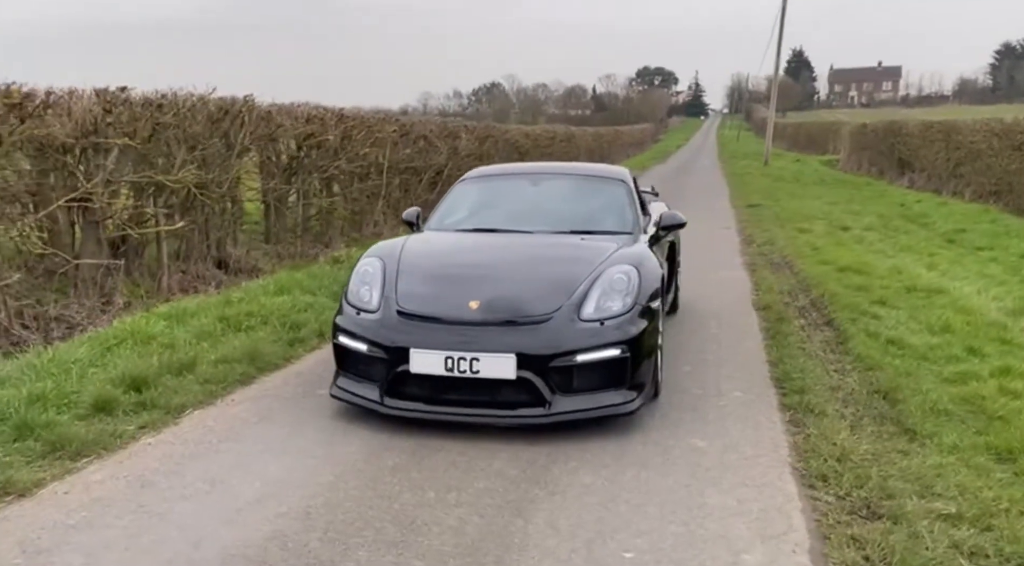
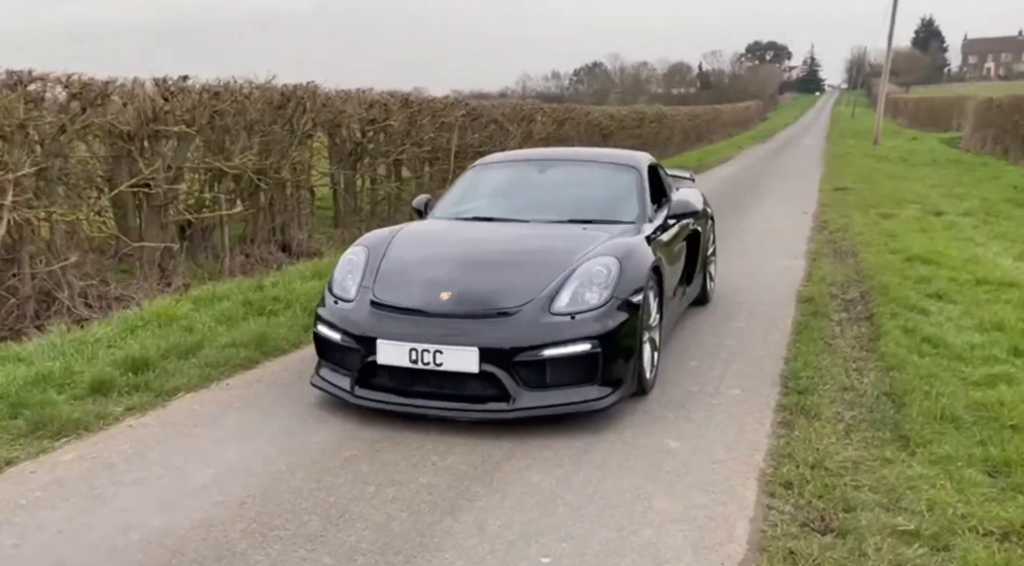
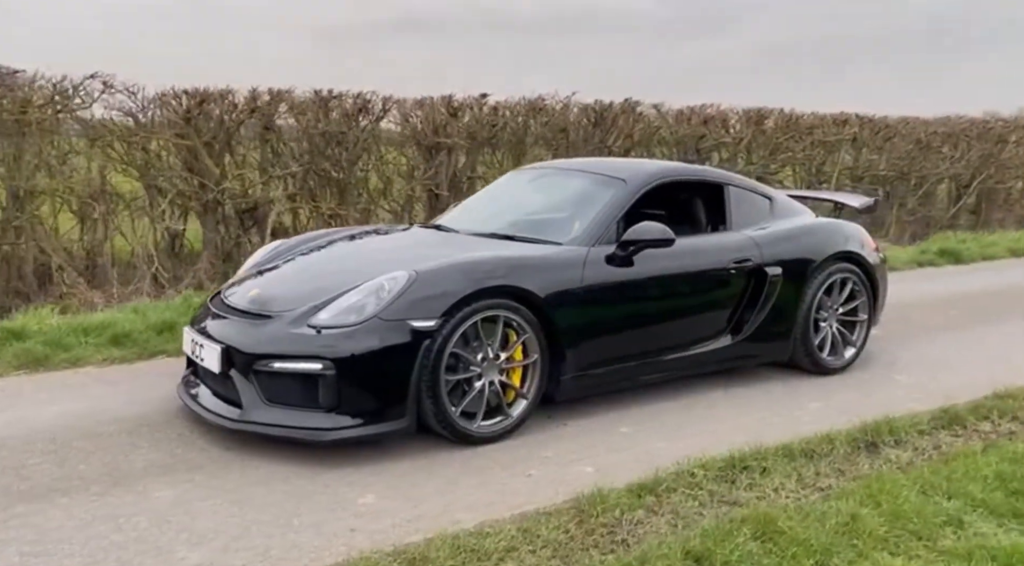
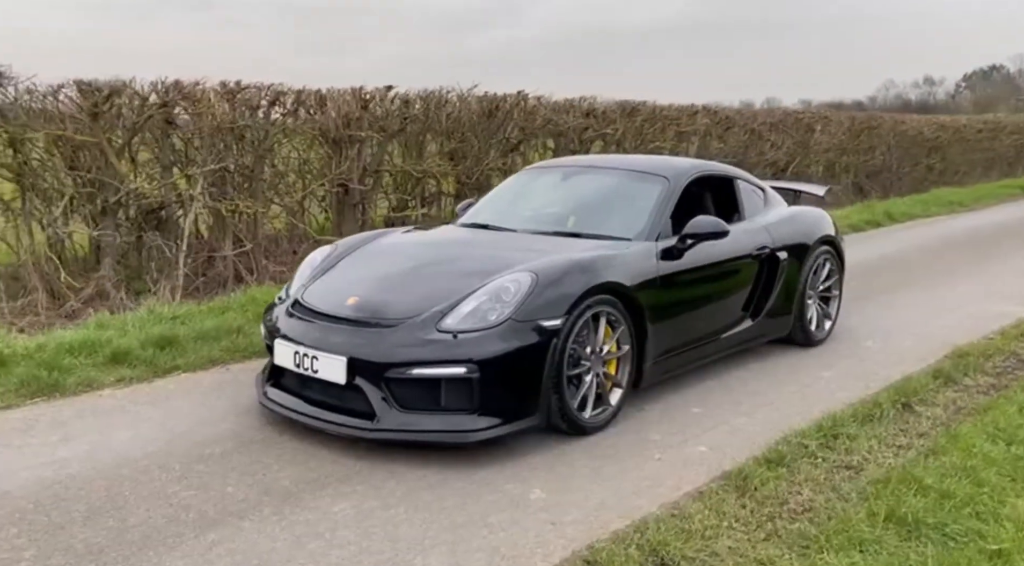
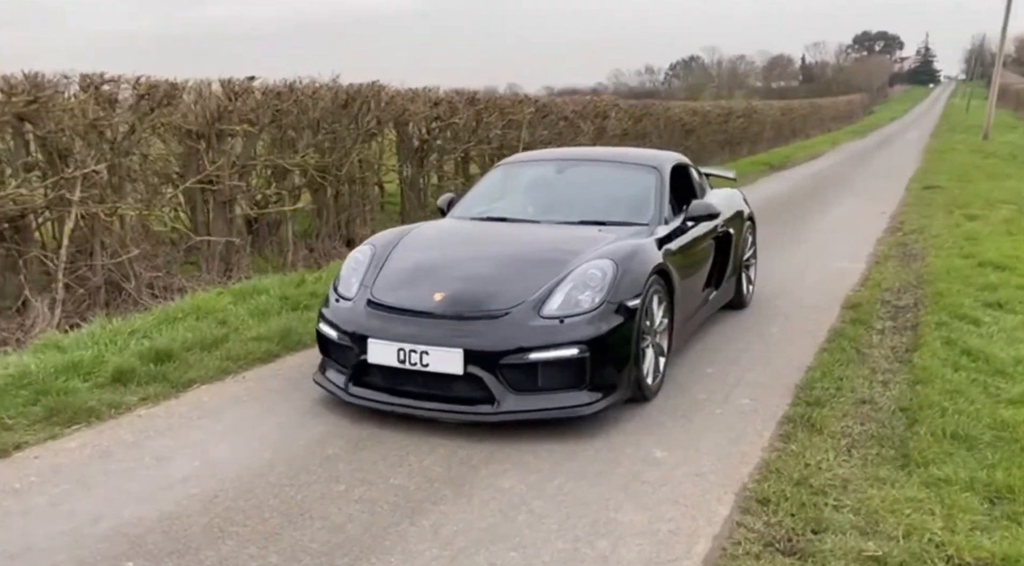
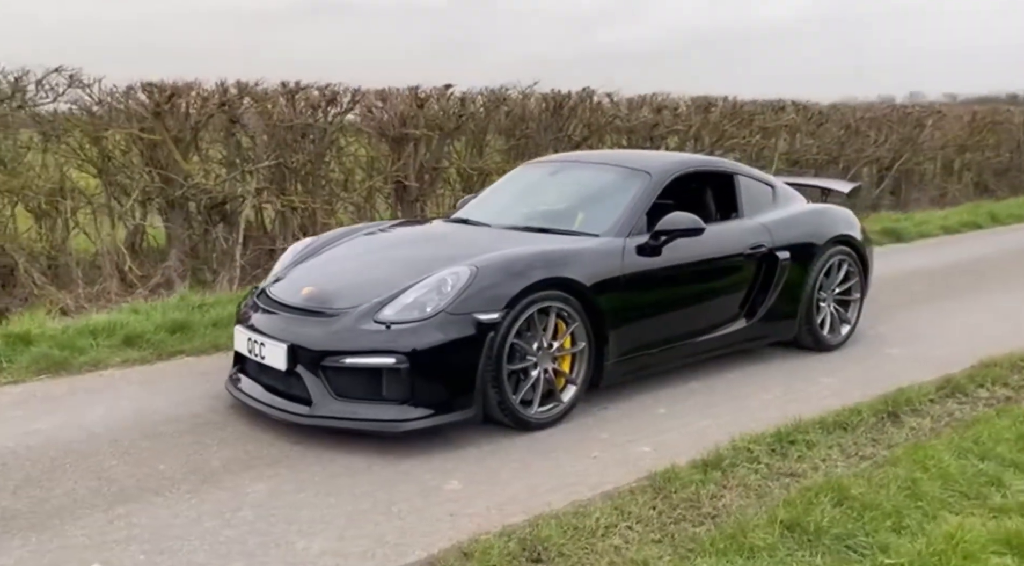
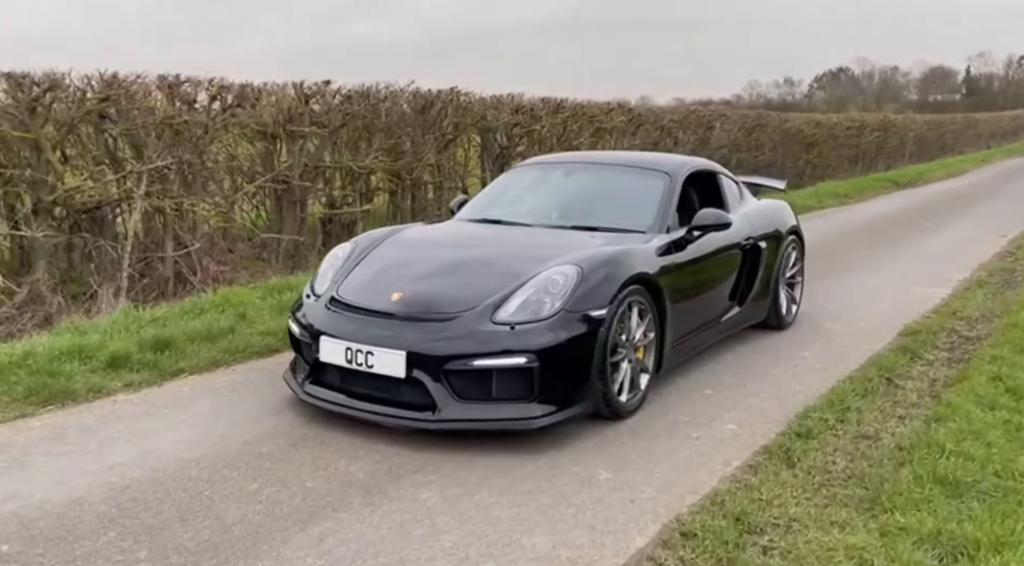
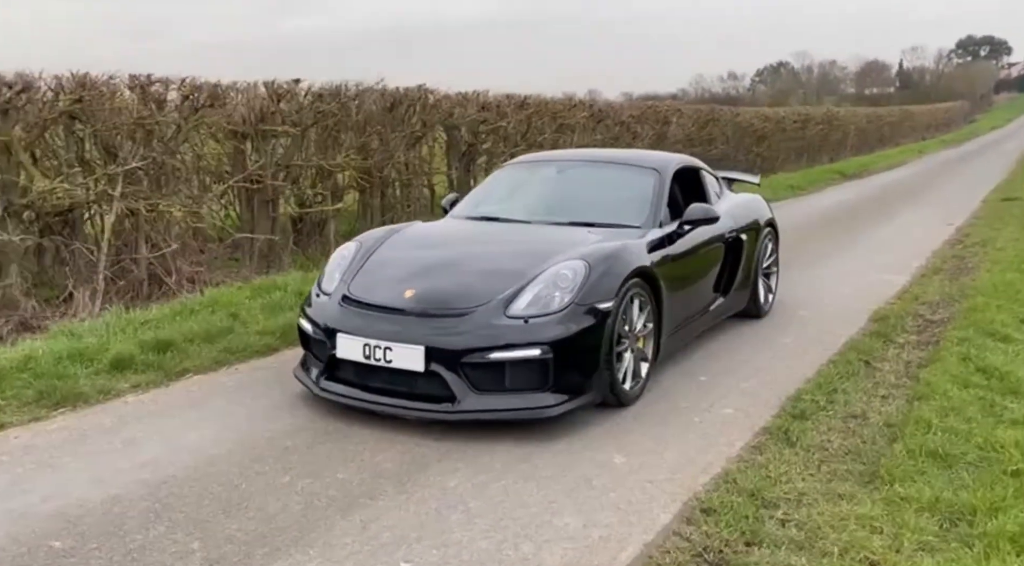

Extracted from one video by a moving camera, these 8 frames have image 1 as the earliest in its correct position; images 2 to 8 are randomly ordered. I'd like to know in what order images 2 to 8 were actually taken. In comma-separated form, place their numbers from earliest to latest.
2, 5, 8, 7, 4, 6, 3
